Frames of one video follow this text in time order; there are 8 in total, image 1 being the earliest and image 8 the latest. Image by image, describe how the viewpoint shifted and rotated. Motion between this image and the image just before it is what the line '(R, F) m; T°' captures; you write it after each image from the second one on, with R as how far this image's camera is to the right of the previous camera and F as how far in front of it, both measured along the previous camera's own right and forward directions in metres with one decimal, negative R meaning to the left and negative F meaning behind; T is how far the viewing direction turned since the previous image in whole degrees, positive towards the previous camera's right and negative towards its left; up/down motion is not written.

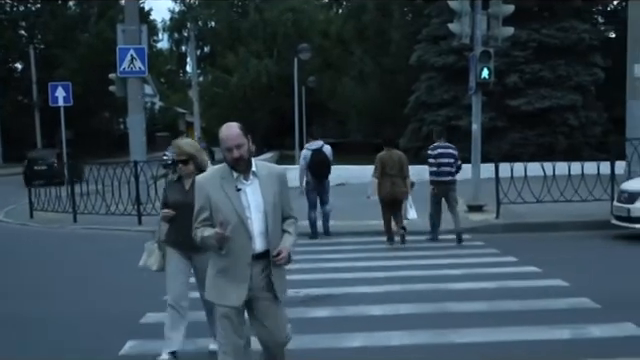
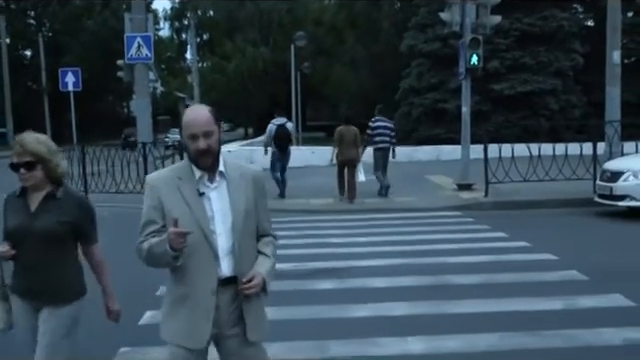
(+0.7, -0.7) m; -2°
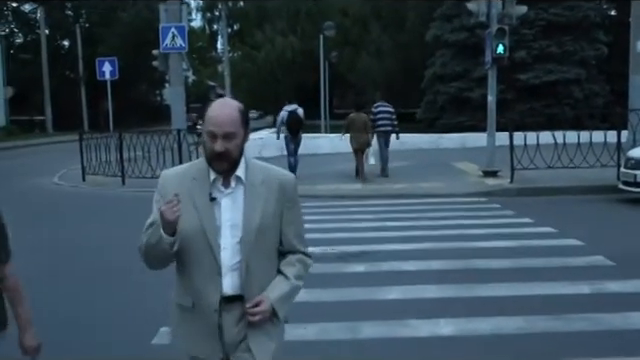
(-0.2, -0.4) m; -1°
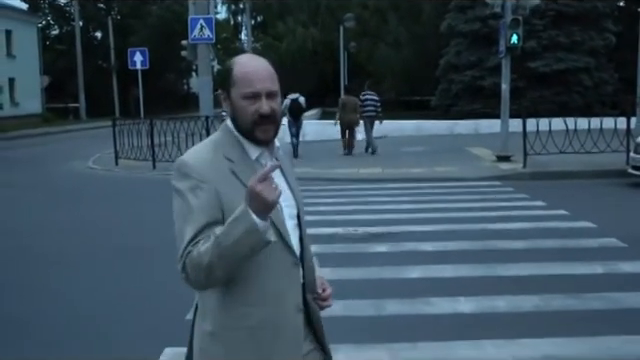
(-0.1, -0.6) m; -1°
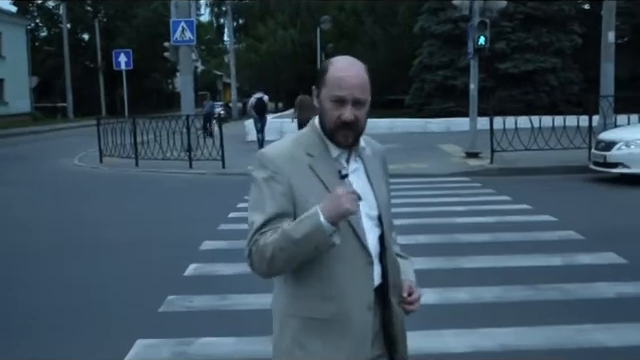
(+0.4, -0.6) m; 0°
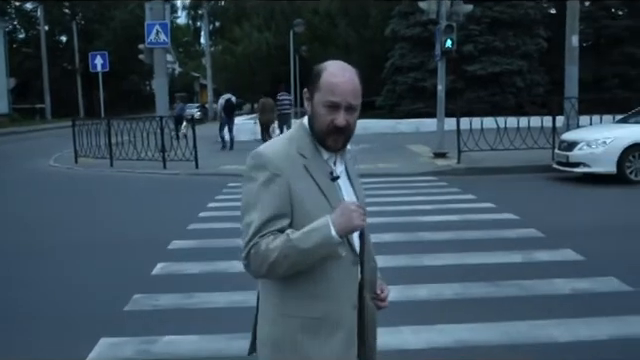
(+0.5, -0.3) m; +1°
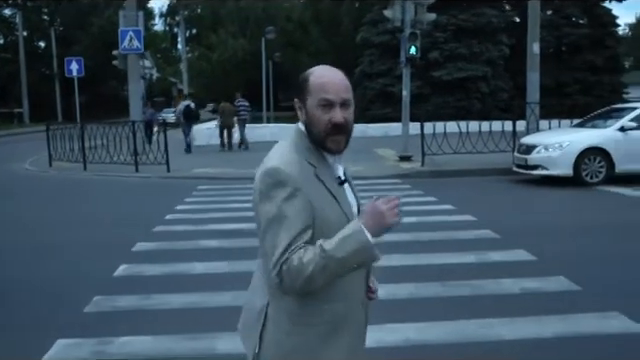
(+0.7, -0.4) m; 0°
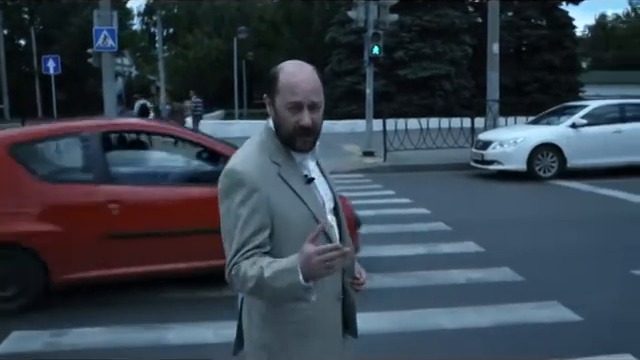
(+0.8, -0.5) m; 0°
